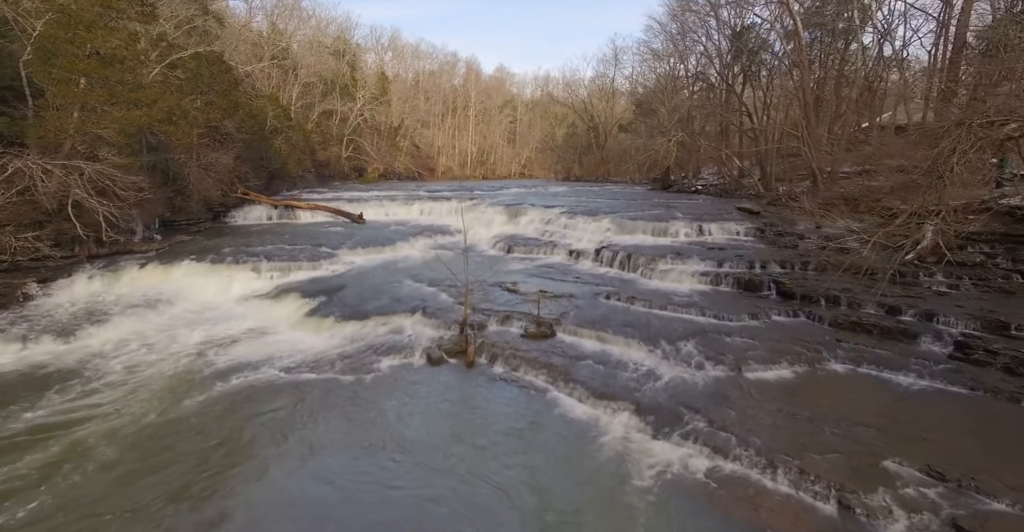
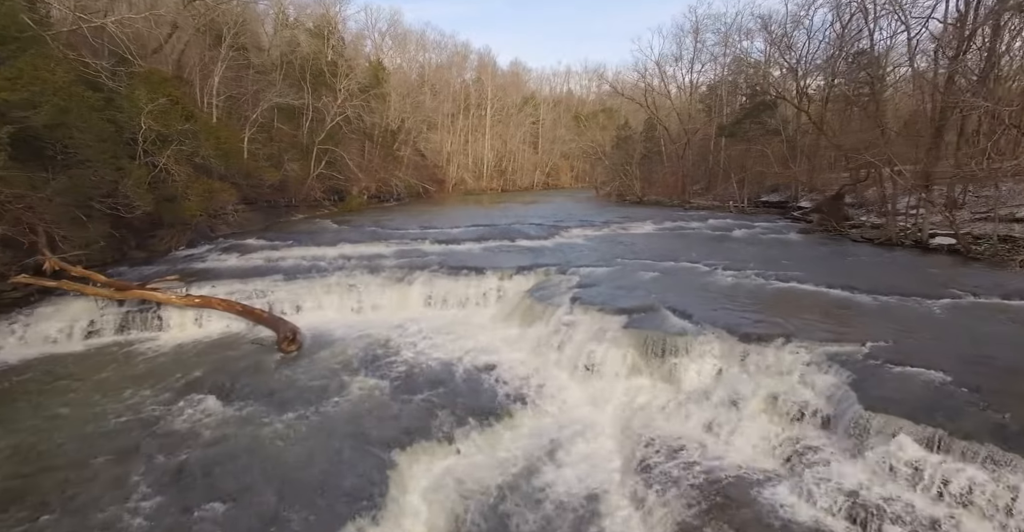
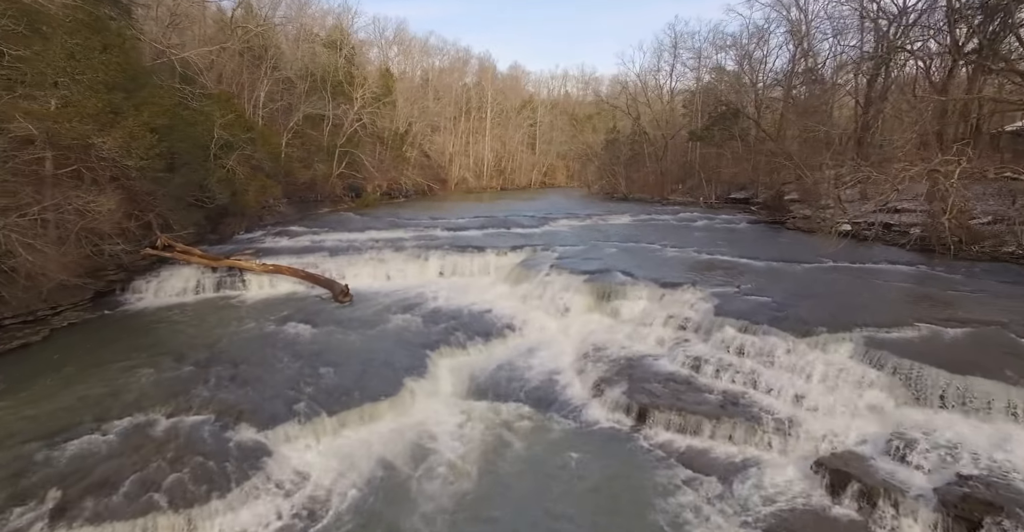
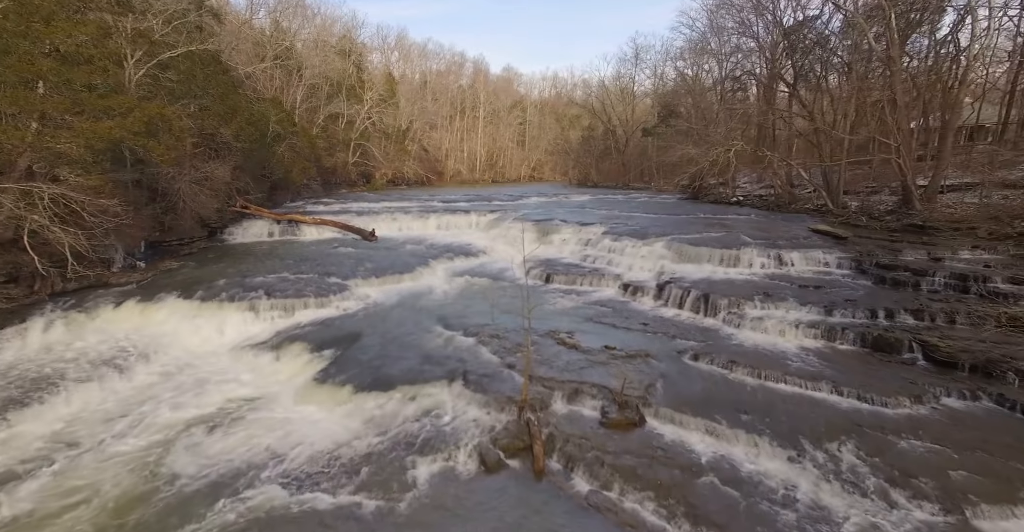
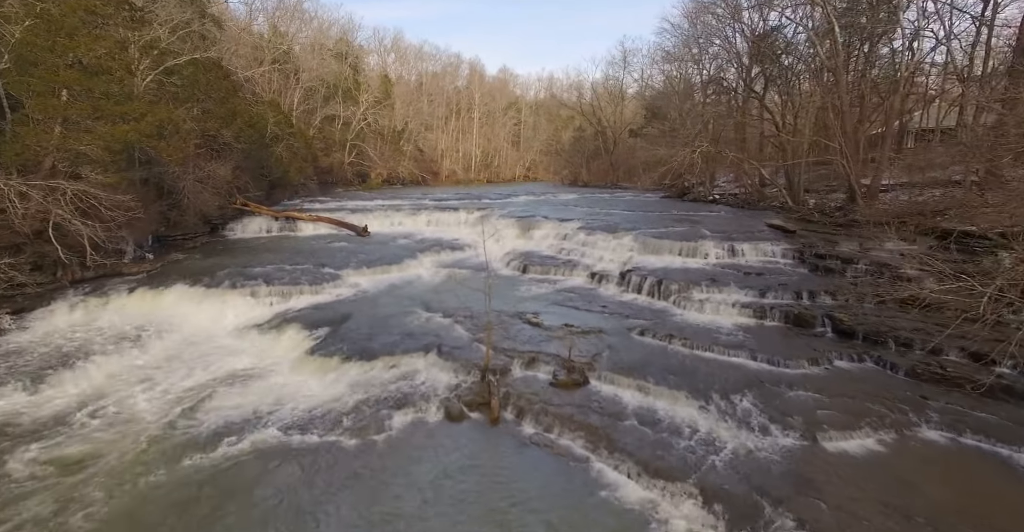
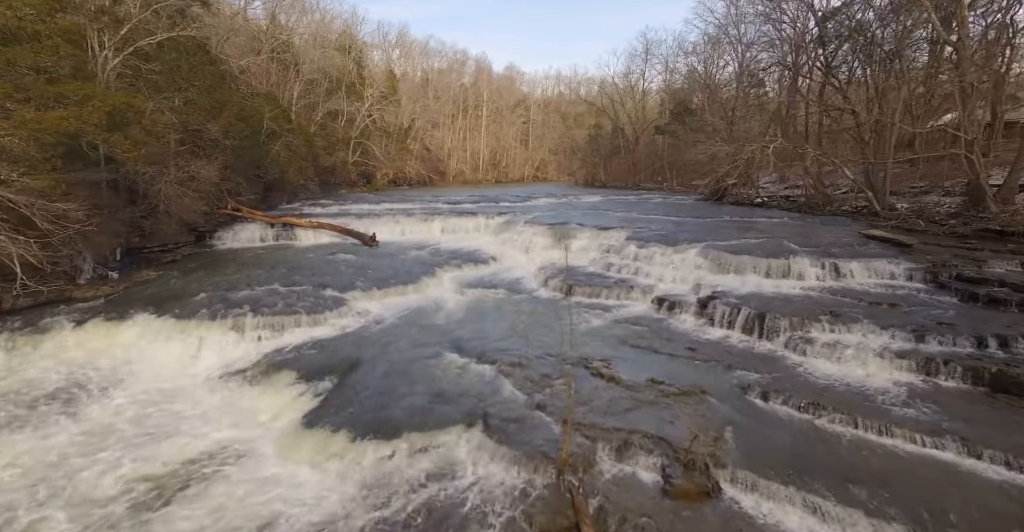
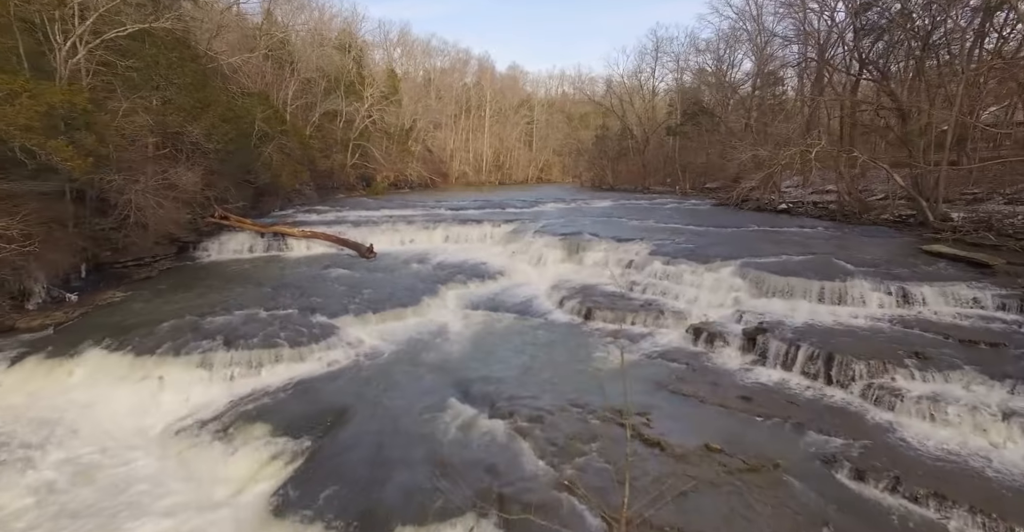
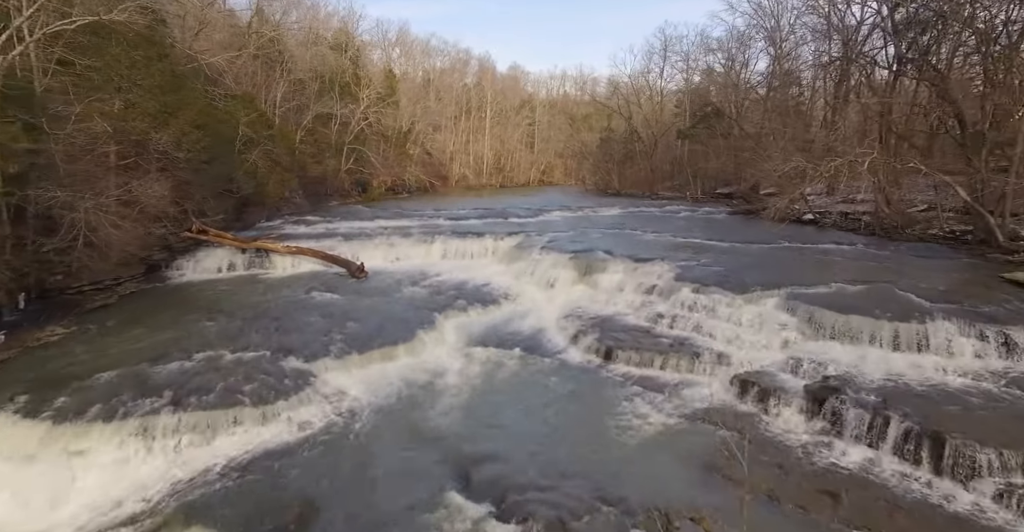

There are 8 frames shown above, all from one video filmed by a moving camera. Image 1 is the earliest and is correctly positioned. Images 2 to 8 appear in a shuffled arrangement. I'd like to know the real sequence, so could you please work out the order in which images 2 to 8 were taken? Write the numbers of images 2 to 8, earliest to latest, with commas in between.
5, 4, 6, 7, 8, 3, 2
